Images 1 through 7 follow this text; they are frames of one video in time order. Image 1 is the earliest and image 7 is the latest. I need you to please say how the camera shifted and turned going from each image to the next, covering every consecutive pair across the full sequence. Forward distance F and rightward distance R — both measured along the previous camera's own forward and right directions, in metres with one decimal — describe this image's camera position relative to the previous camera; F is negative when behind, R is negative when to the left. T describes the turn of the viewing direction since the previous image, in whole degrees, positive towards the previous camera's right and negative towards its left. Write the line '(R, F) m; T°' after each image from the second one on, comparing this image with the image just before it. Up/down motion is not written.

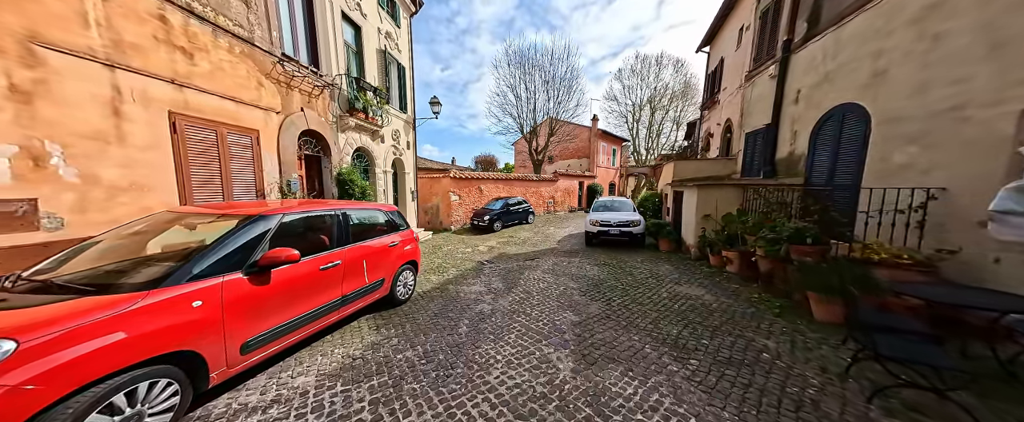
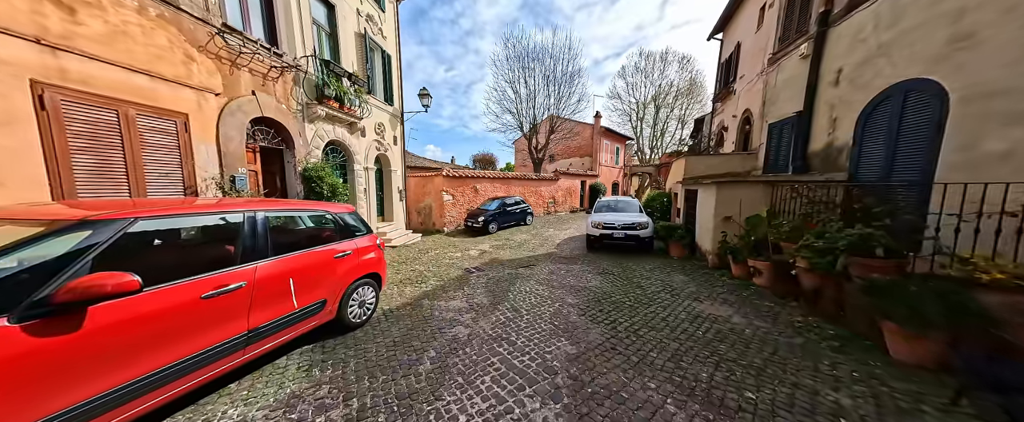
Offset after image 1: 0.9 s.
(+0.3, +0.9) m; 0°
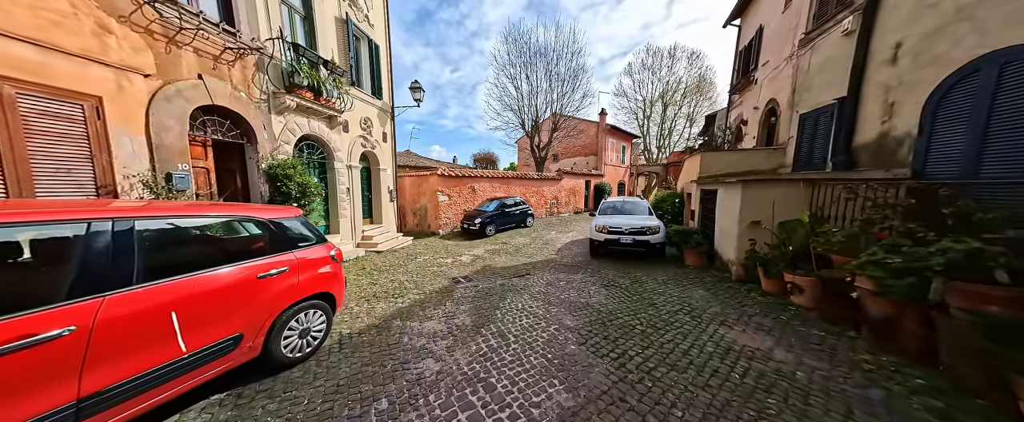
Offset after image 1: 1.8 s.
(+0.3, +0.8) m; -1°
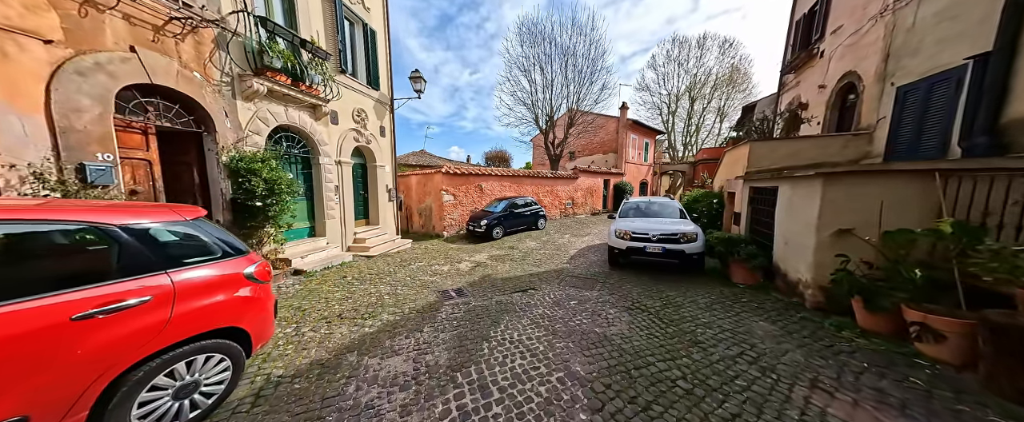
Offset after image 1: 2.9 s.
(+0.3, +1.1) m; -4°
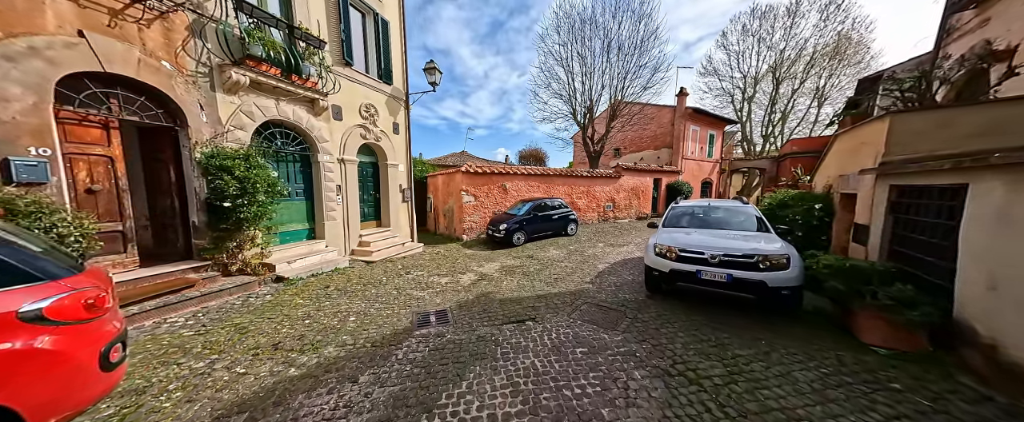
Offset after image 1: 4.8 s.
(+0.7, +1.3) m; -10°
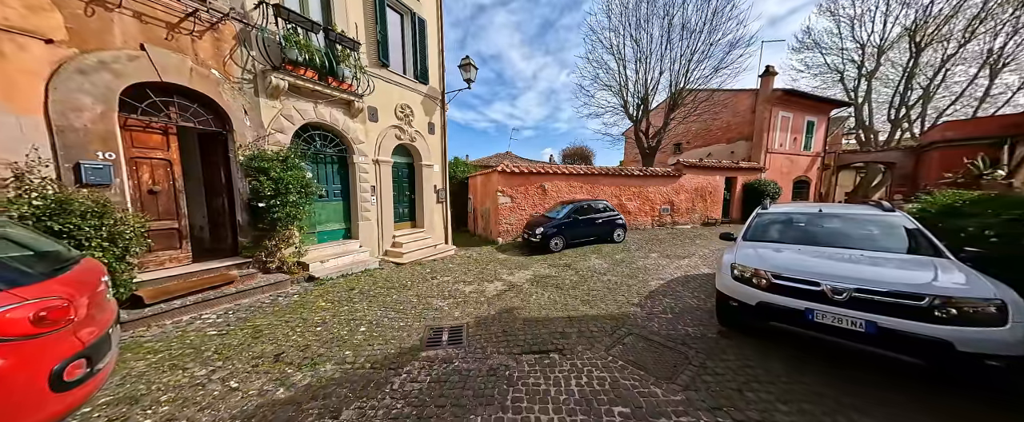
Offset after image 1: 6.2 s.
(+0.3, +0.7) m; -10°
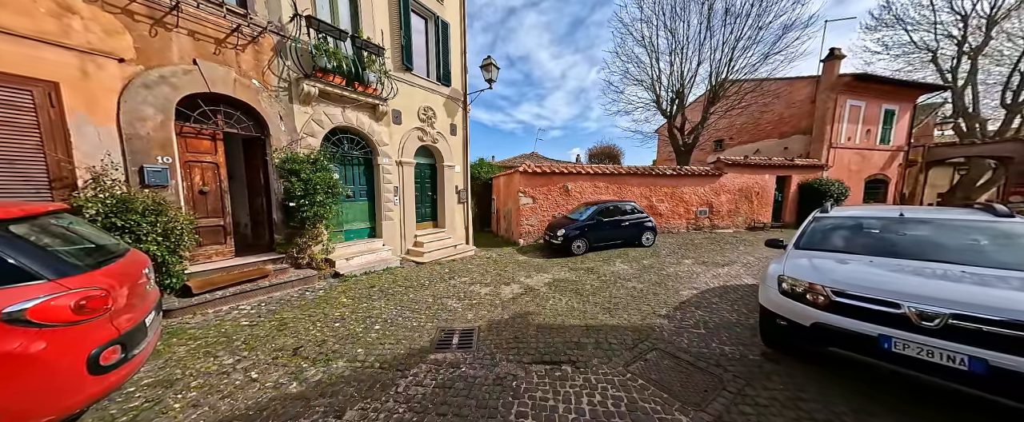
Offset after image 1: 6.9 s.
(+0.2, +0.2) m; -6°
